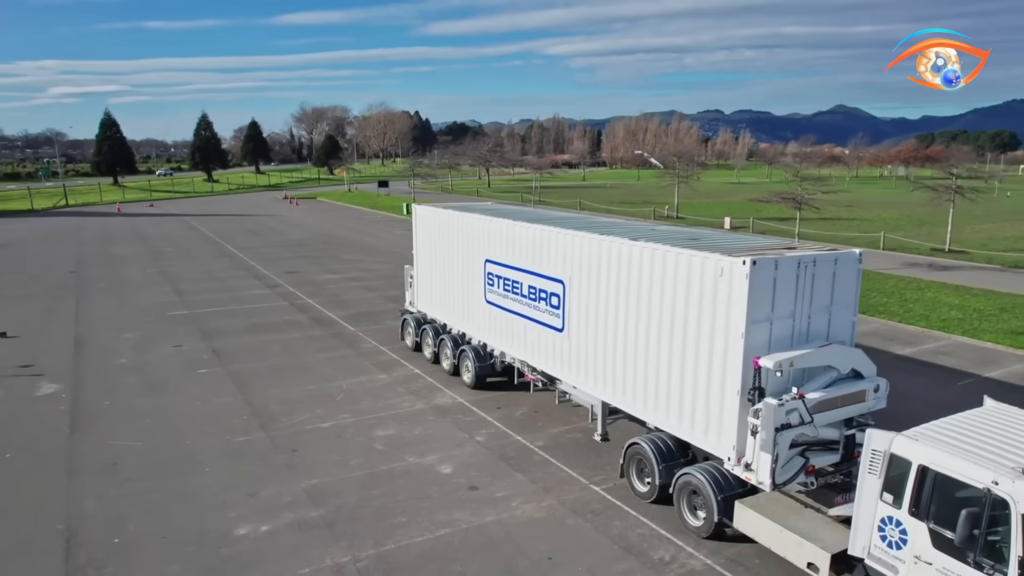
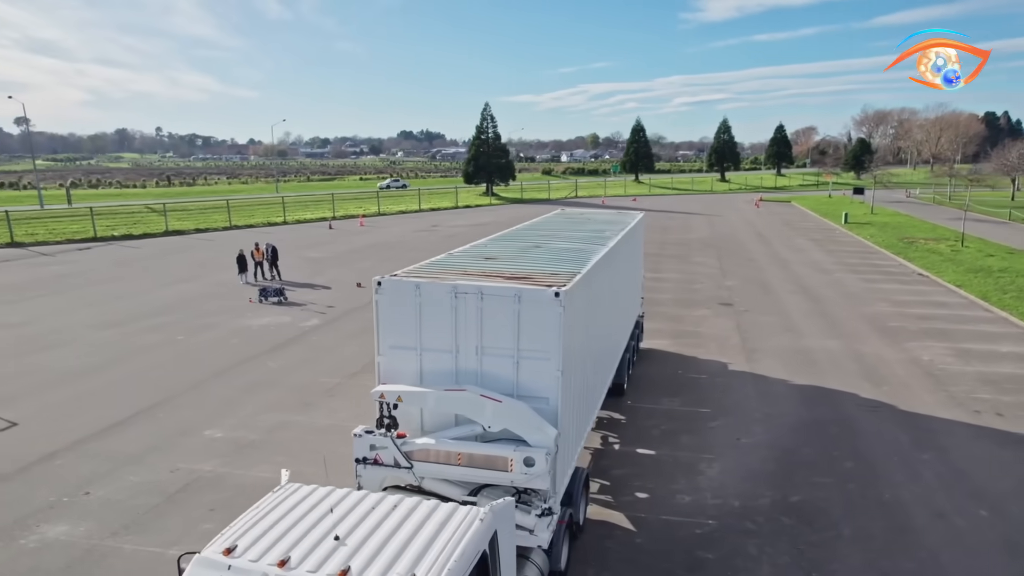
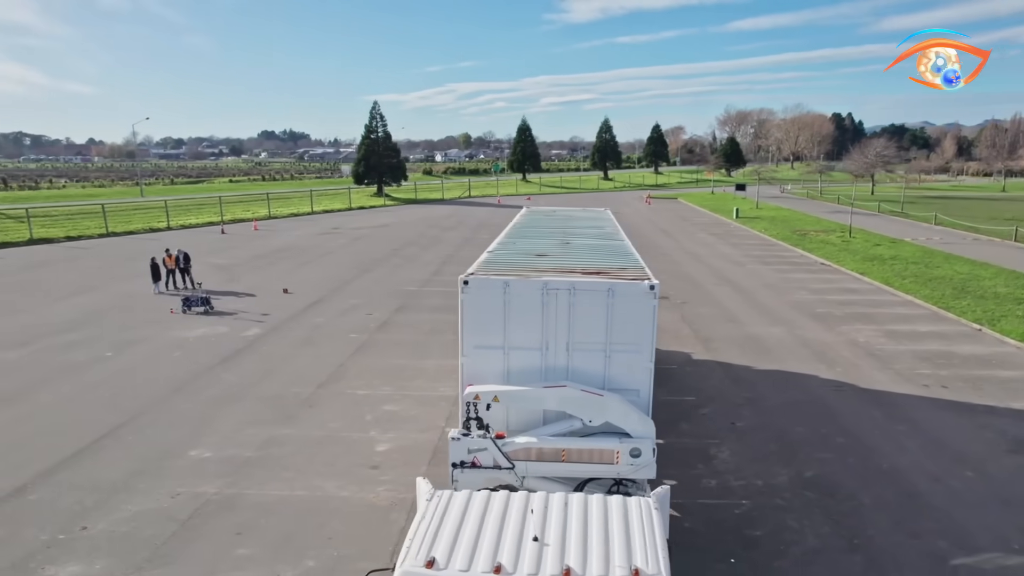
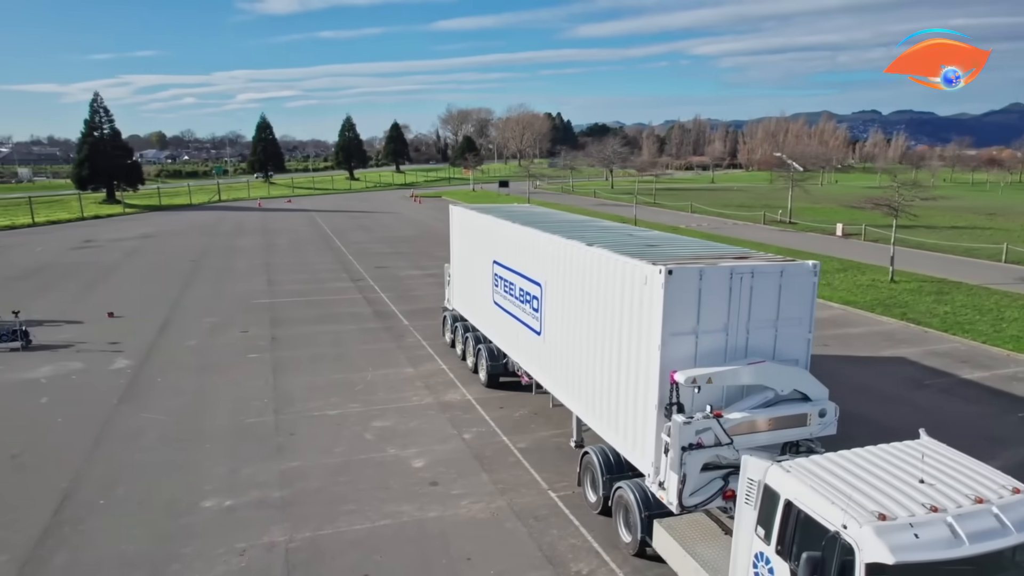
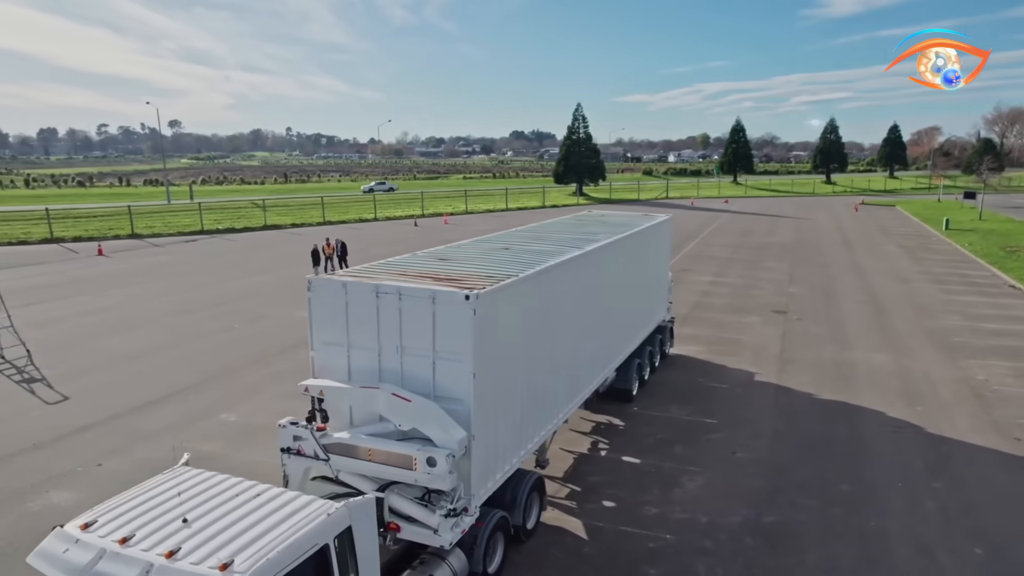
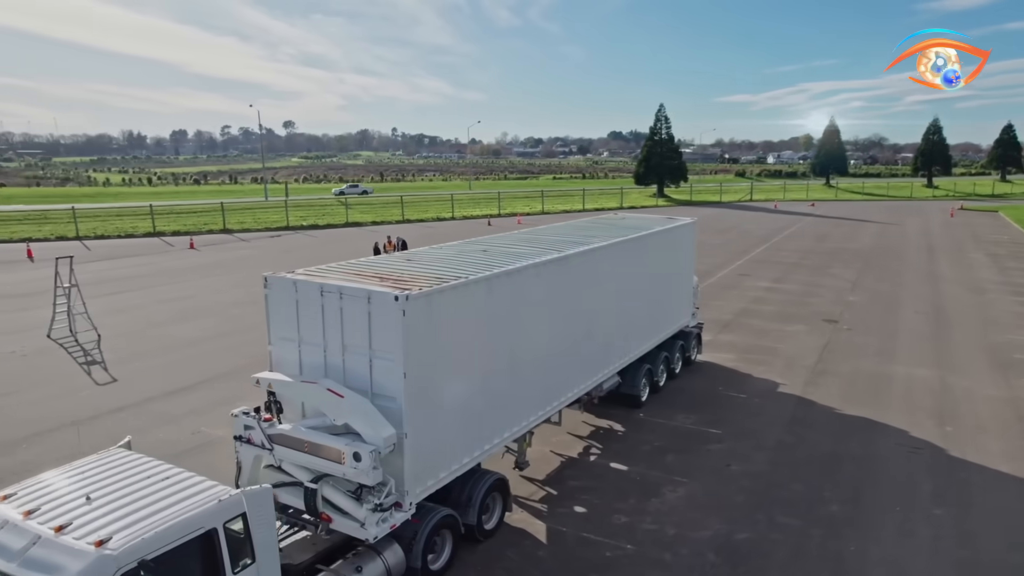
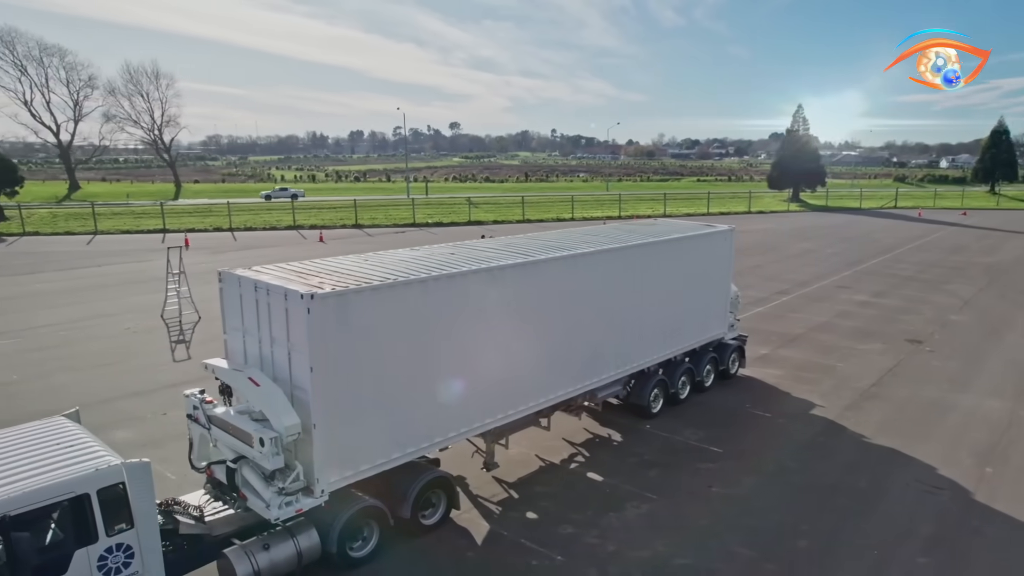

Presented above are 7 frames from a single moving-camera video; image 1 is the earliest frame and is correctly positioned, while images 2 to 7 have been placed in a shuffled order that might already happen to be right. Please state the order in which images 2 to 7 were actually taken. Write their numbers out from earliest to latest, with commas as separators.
4, 3, 2, 5, 6, 7
